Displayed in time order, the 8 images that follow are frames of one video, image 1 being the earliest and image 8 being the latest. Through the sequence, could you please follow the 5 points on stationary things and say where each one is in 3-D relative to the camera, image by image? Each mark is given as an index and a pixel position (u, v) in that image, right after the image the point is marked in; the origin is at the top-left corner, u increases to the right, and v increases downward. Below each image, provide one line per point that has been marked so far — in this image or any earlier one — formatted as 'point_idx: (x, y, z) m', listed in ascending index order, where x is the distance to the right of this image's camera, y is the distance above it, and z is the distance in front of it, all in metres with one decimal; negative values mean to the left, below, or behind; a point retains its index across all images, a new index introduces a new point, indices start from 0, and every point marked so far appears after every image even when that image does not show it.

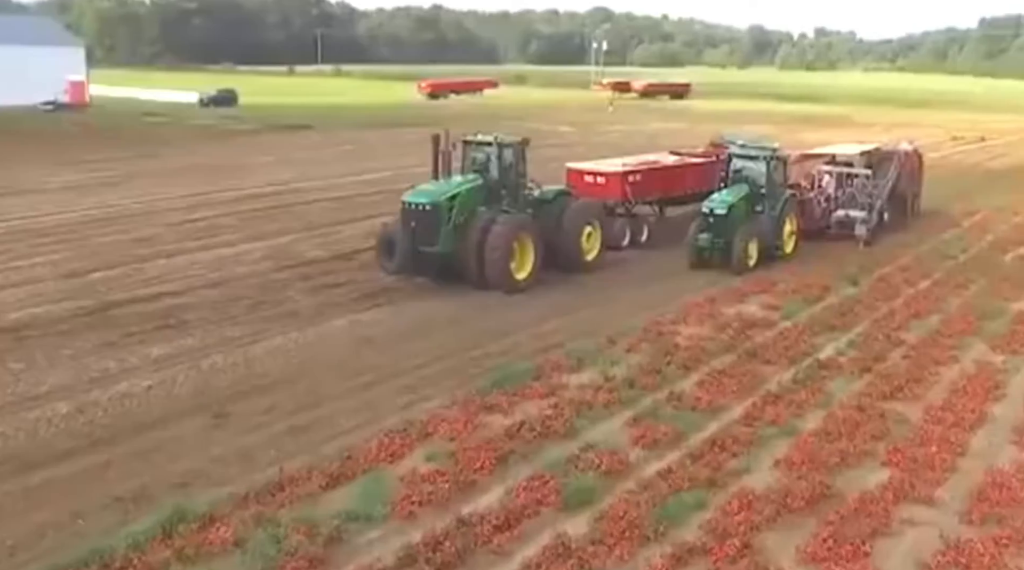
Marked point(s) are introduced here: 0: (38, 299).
0: (-6.2, -0.2, +12.7) m
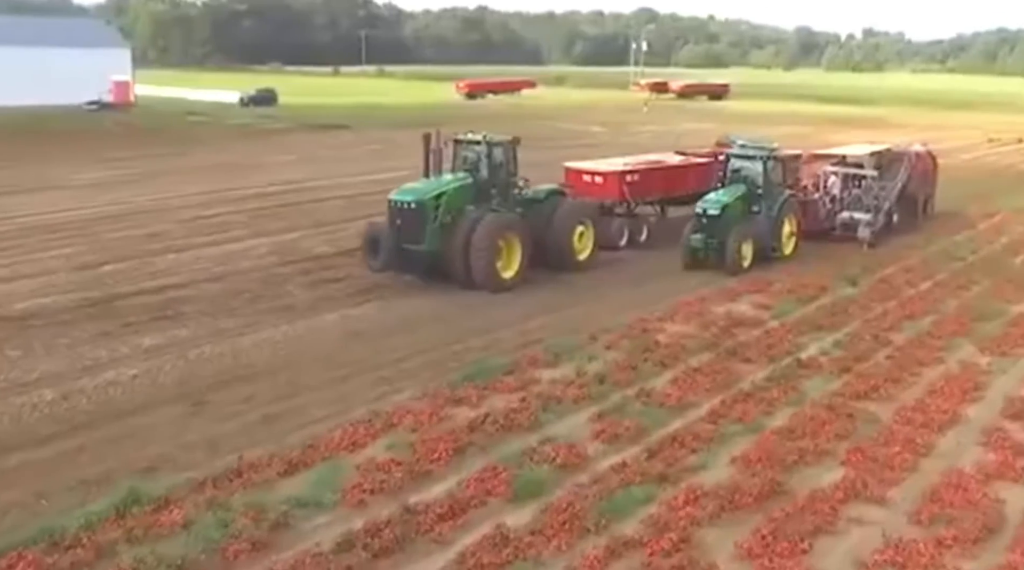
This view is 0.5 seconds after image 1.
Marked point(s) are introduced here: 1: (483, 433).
0: (-6.2, -0.1, +13.0) m
1: (-0.2, -1.2, +8.0) m
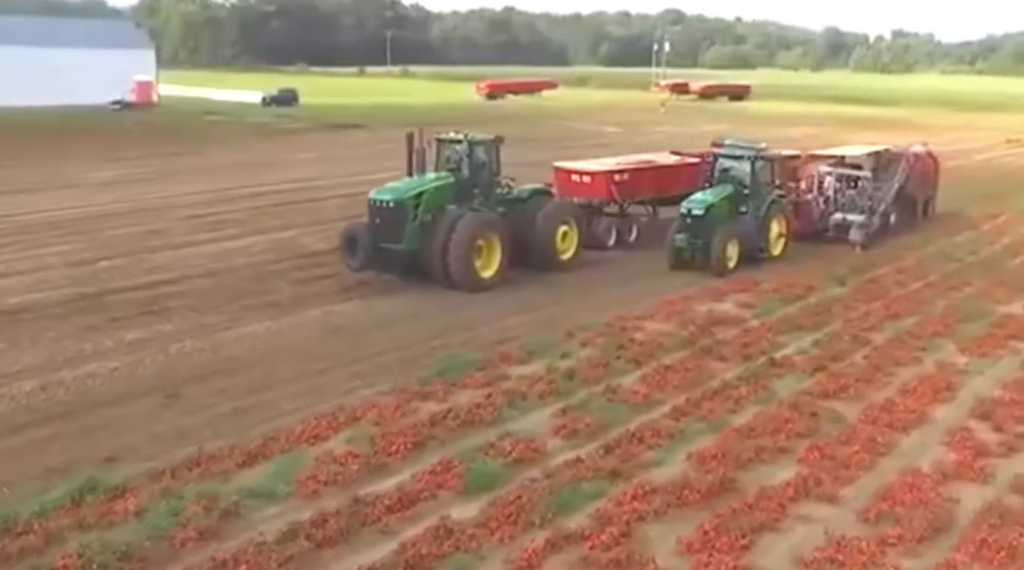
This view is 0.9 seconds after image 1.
0: (-6.4, 0.0, +13.3) m
1: (-0.6, -1.2, +8.1) m
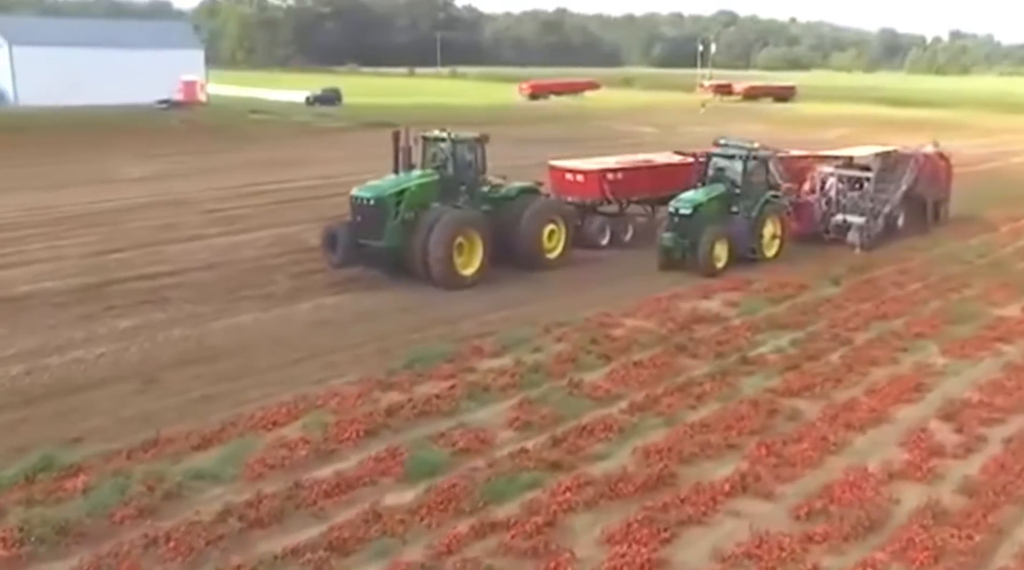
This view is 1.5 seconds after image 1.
0: (-6.5, +0.1, +13.7) m
1: (-0.9, -1.1, +8.2) m
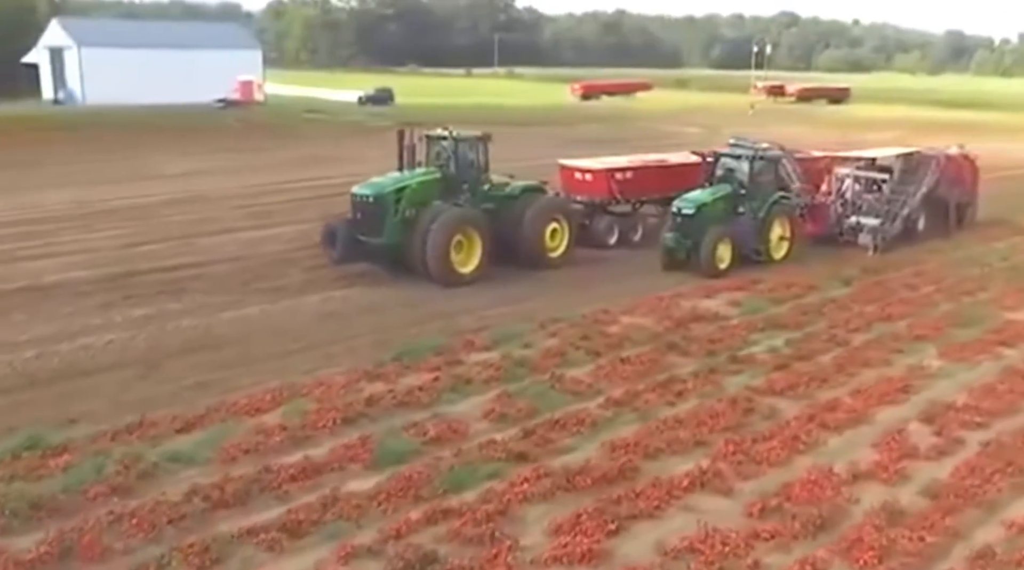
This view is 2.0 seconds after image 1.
0: (-6.3, +0.3, +14.2) m
1: (-1.1, -1.0, +8.3) m
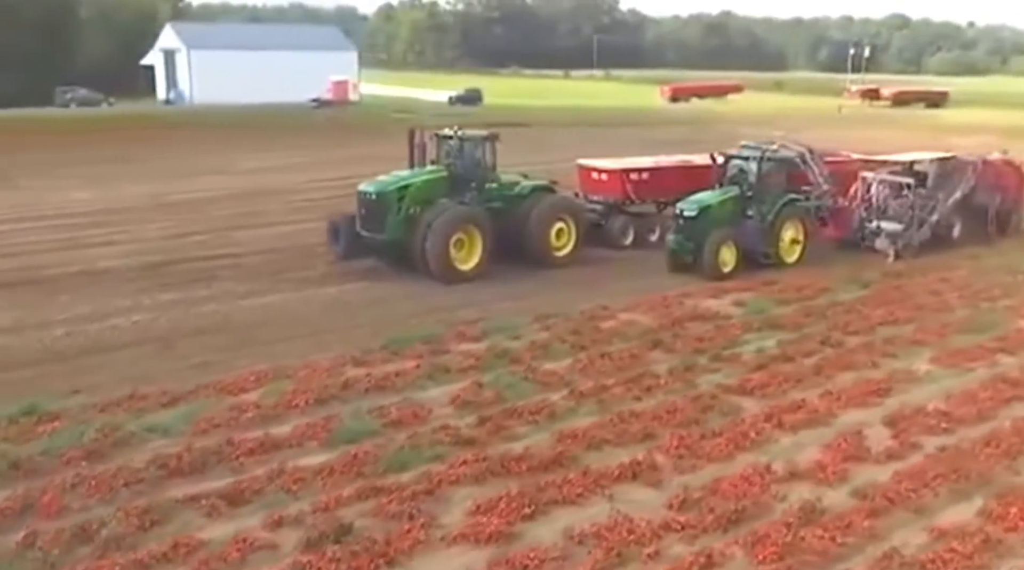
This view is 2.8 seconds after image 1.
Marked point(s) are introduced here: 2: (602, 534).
0: (-5.9, +0.5, +15.1) m
1: (-1.4, -0.9, +8.7) m
2: (+0.6, -1.6, +6.1) m
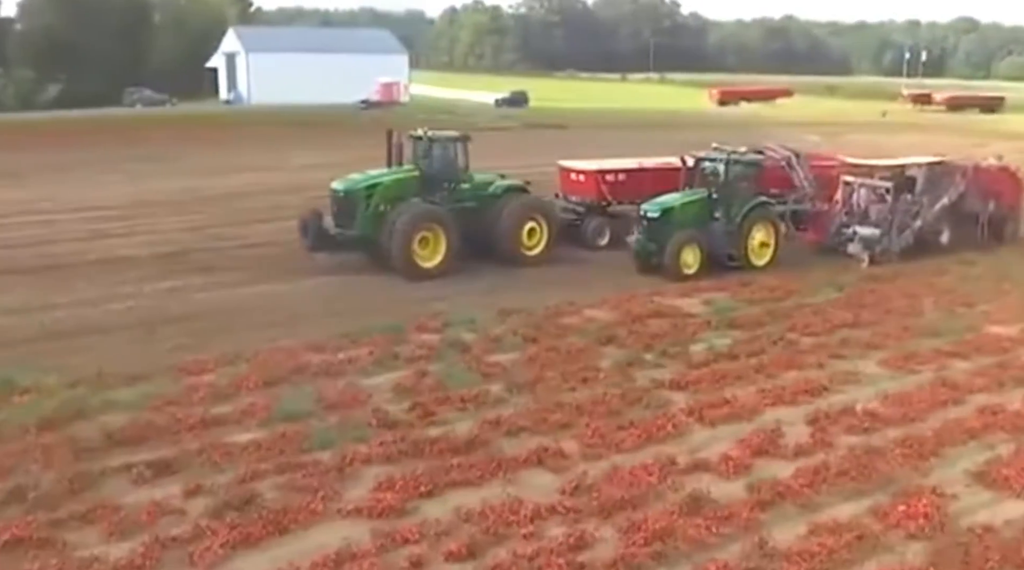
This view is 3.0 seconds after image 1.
0: (-6.0, +0.7, +15.8) m
1: (-2.0, -0.8, +9.1) m
2: (-0.1, -1.5, +6.4) m
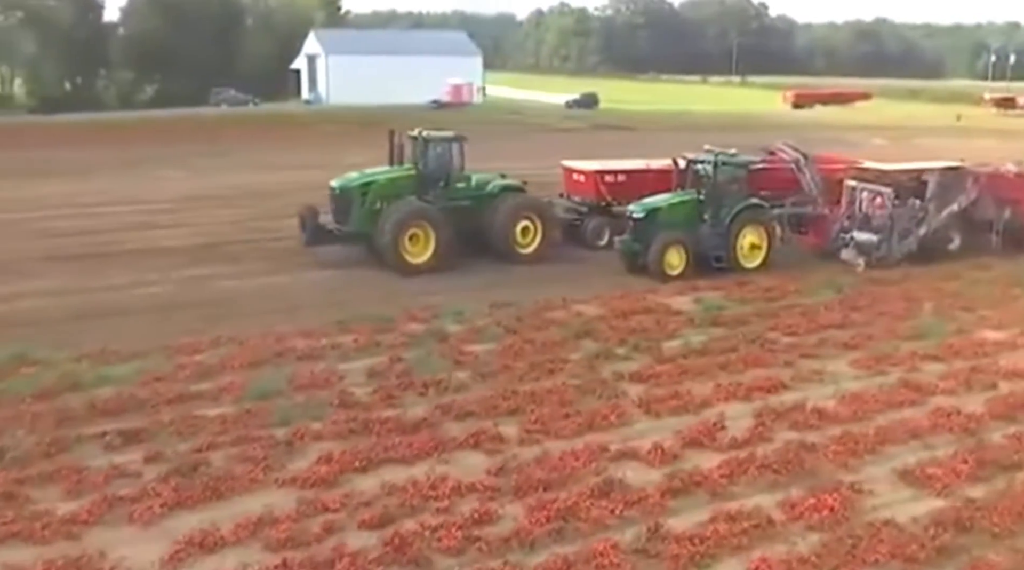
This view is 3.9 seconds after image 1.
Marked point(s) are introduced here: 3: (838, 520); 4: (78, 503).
0: (-5.6, +0.8, +16.7) m
1: (-2.2, -0.7, +9.7) m
2: (-0.7, -1.4, +6.8) m
3: (+2.1, -1.5, +6.4) m
4: (-3.0, -1.5, +6.6) m
